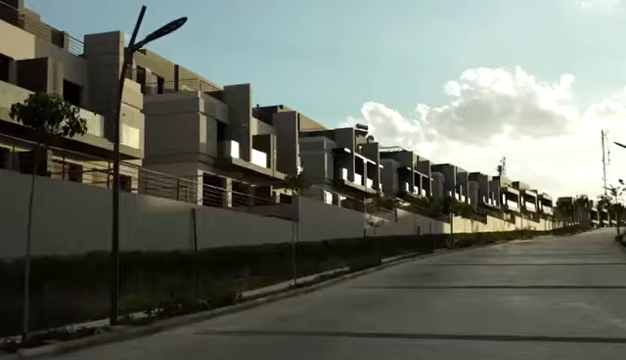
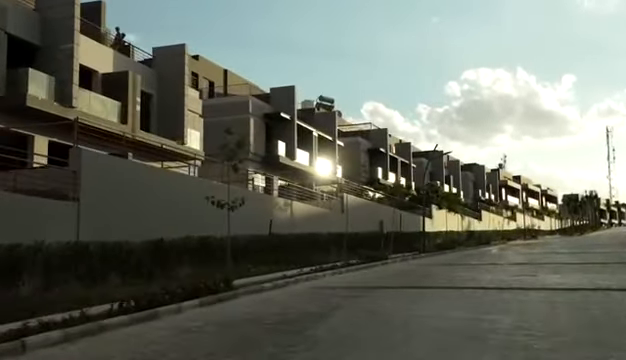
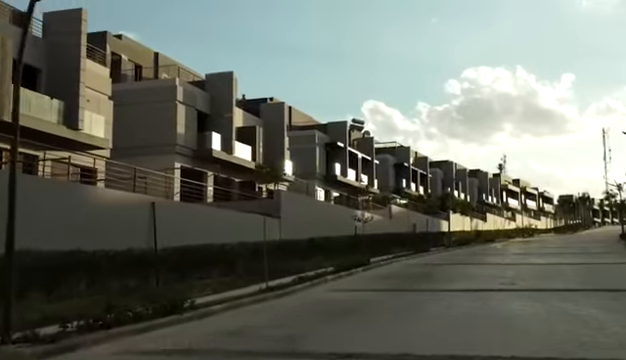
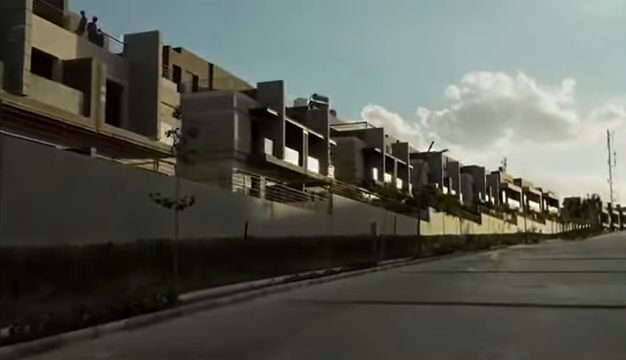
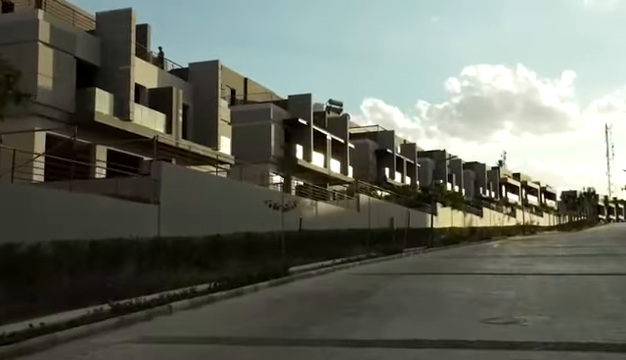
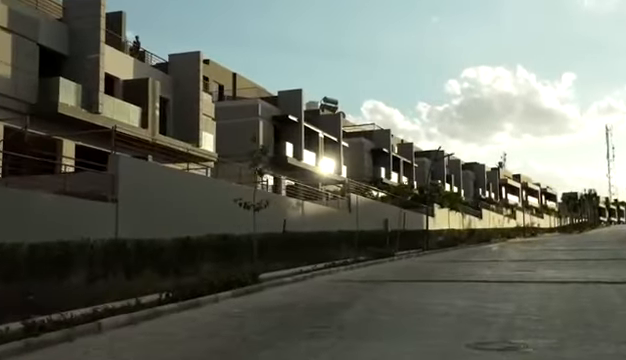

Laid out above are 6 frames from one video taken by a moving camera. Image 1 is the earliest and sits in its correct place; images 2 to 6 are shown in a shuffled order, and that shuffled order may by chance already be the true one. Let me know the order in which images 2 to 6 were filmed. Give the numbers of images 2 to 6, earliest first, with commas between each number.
3, 5, 6, 2, 4
